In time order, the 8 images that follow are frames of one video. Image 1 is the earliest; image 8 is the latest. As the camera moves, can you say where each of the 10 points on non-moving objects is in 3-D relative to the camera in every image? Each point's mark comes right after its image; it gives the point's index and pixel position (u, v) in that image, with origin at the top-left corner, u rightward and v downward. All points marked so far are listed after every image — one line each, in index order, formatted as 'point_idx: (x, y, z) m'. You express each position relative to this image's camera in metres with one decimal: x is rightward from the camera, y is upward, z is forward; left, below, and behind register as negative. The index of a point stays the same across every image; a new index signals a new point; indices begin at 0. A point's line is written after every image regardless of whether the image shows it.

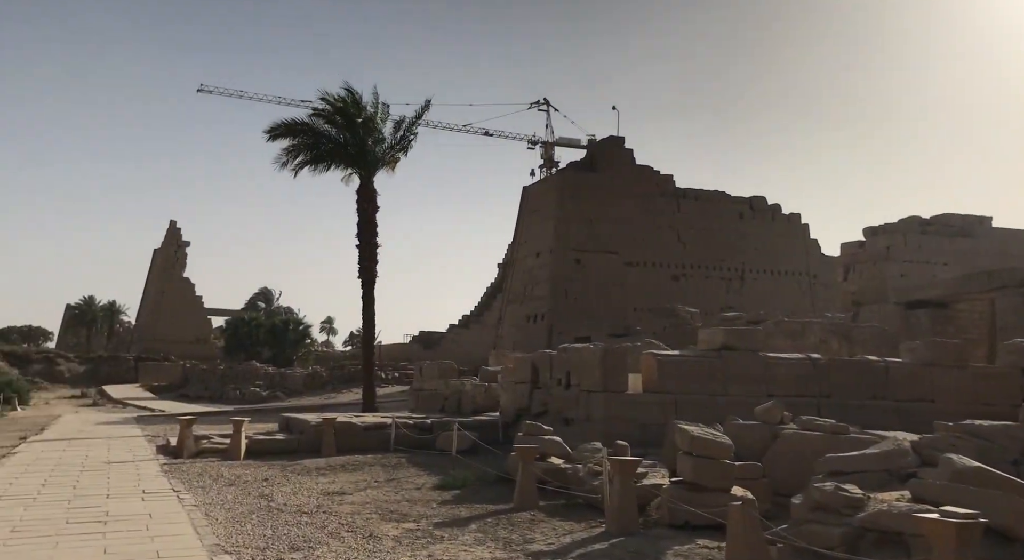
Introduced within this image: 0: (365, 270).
0: (-3.2, +0.2, +17.9) m
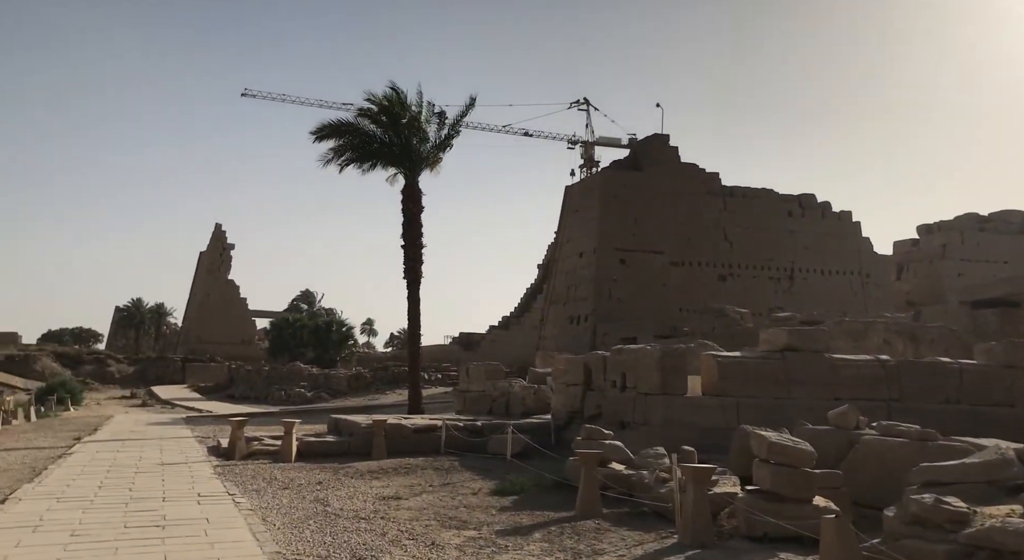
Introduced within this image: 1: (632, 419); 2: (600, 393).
0: (-2.2, +0.2, +17.8) m
1: (+1.3, -1.5, +8.9) m
2: (+1.0, -1.3, +9.8) m
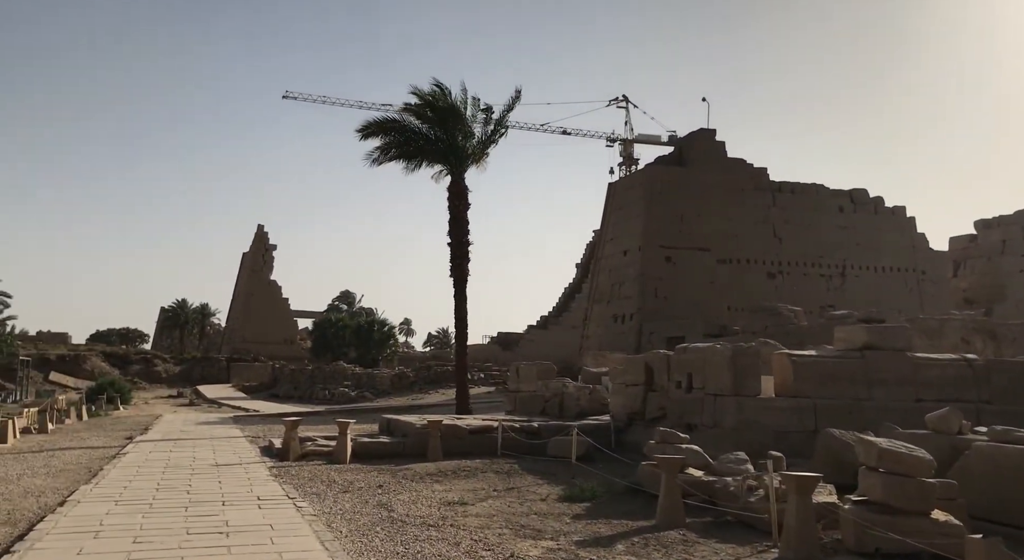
0: (-1.2, +0.3, +17.6) m
1: (+1.9, -1.5, +8.5) m
2: (+1.7, -1.3, +9.4) m
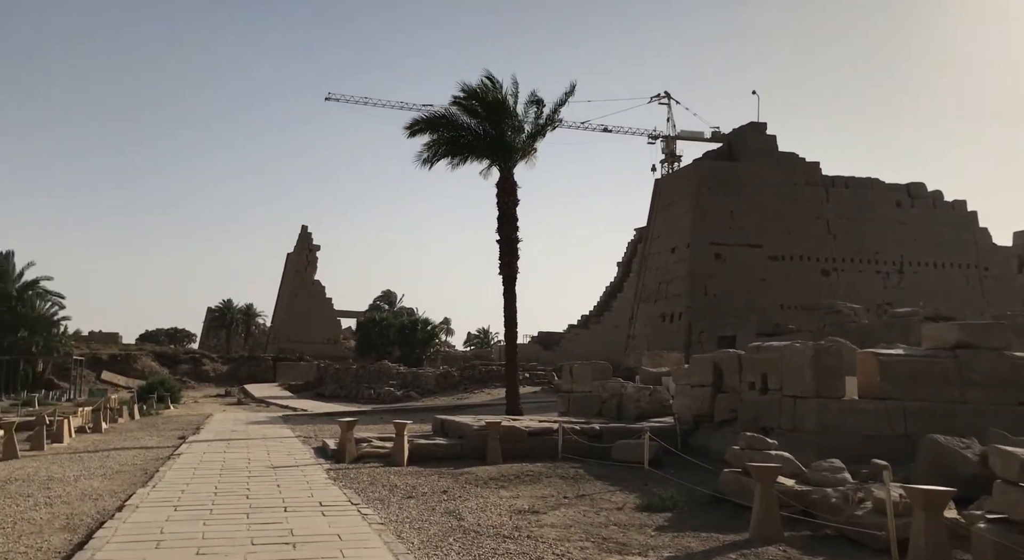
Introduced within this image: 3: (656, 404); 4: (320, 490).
0: (-0.1, +0.3, +17.2) m
1: (+2.6, -1.4, +8.0) m
2: (+2.4, -1.2, +9.0) m
3: (+2.0, -1.7, +11.6) m
4: (-1.7, -1.8, +7.2) m
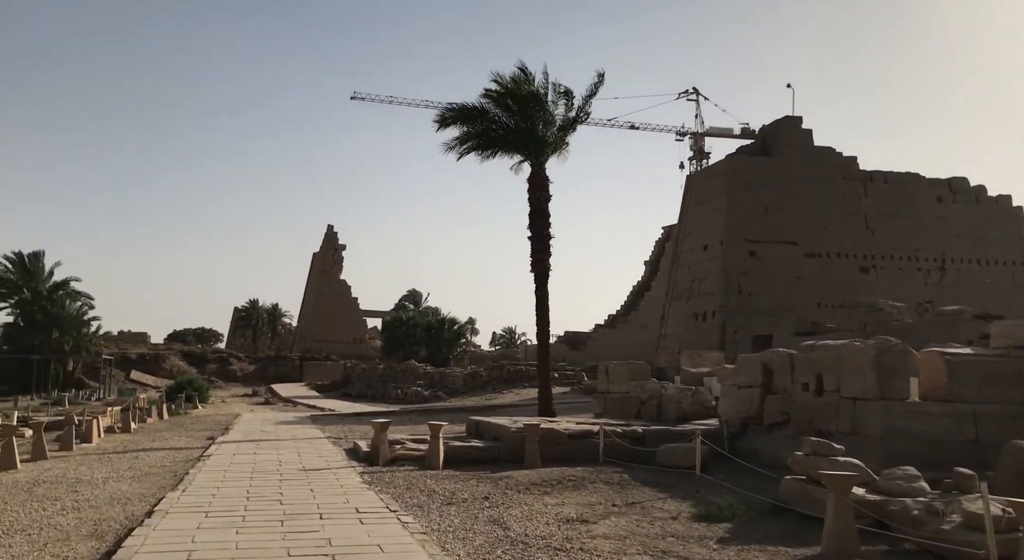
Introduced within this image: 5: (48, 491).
0: (+0.5, +0.3, +16.9) m
1: (+3.0, -1.4, +7.6) m
2: (+2.8, -1.2, +8.5) m
3: (+2.5, -1.7, +11.2) m
4: (-1.3, -1.8, +6.9) m
5: (-4.1, -1.9, +7.3) m
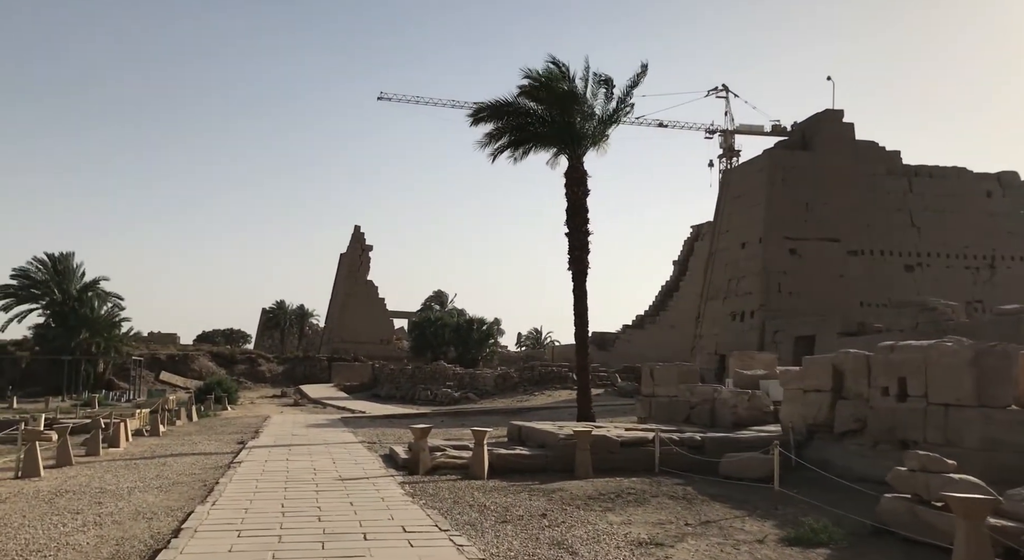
0: (+1.3, +0.4, +16.3) m
1: (+3.4, -1.3, +6.9) m
2: (+3.3, -1.2, +7.8) m
3: (+3.1, -1.6, +10.5) m
4: (-0.9, -1.8, +6.4) m
5: (-3.6, -1.8, +6.8) m
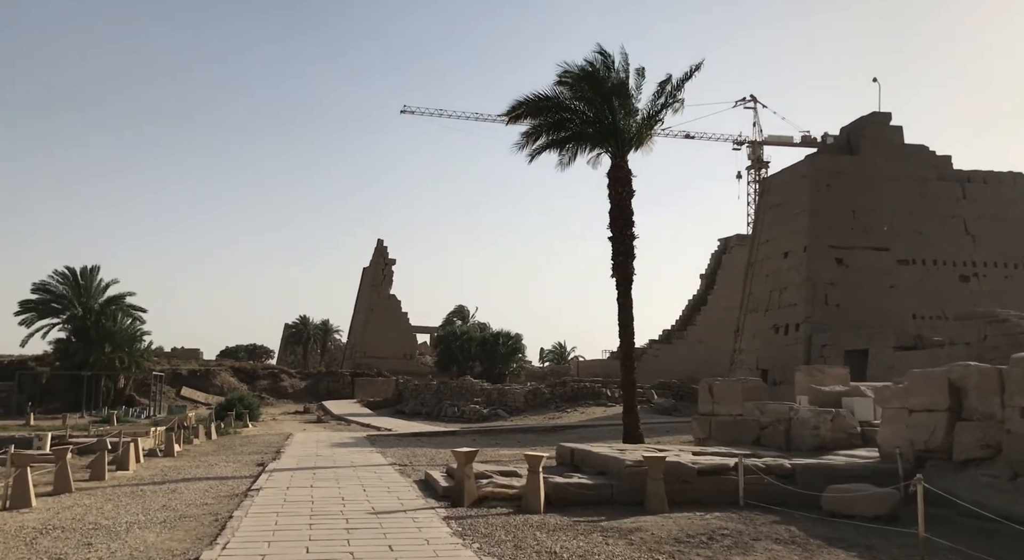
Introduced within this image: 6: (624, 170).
0: (+2.0, +0.2, +15.1) m
1: (+3.9, -1.3, +5.6) m
2: (+3.8, -1.1, +6.6) m
3: (+3.7, -1.7, +9.3) m
4: (-0.4, -1.7, +5.2) m
5: (-3.1, -1.8, +5.7) m
6: (+2.1, +2.0, +15.3) m
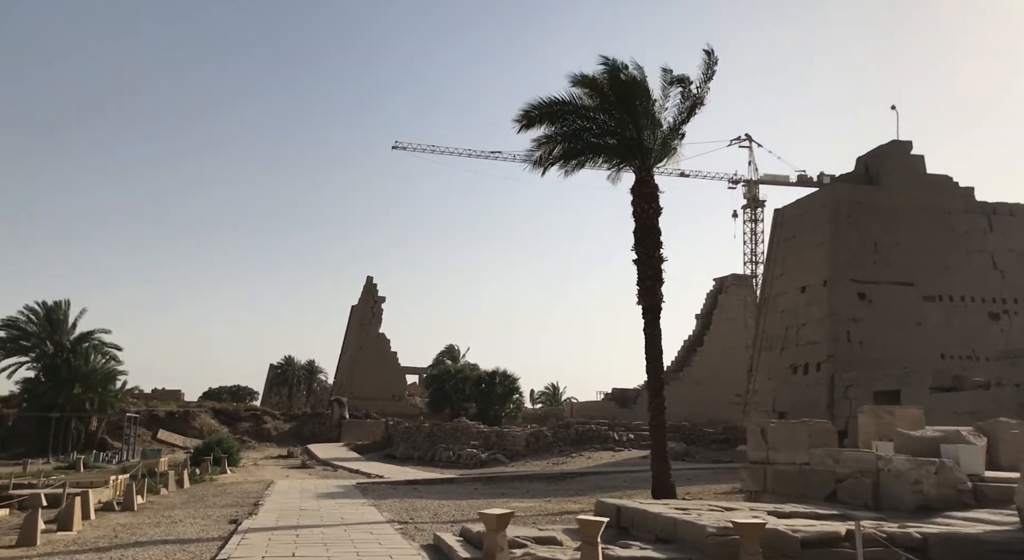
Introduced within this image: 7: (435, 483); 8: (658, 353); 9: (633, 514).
0: (+2.2, -0.2, +13.4) m
1: (+4.3, -1.3, +3.9) m
2: (+4.2, -1.2, +4.9) m
3: (+4.0, -1.9, +7.5) m
4: (0.0, -1.7, +3.4) m
5: (-2.8, -1.8, +3.9) m
6: (+2.3, +1.5, +13.7) m
7: (-1.6, -4.4, +18.1) m
8: (+2.4, -1.2, +13.3) m
9: (+1.0, -2.0, +7.1) m
